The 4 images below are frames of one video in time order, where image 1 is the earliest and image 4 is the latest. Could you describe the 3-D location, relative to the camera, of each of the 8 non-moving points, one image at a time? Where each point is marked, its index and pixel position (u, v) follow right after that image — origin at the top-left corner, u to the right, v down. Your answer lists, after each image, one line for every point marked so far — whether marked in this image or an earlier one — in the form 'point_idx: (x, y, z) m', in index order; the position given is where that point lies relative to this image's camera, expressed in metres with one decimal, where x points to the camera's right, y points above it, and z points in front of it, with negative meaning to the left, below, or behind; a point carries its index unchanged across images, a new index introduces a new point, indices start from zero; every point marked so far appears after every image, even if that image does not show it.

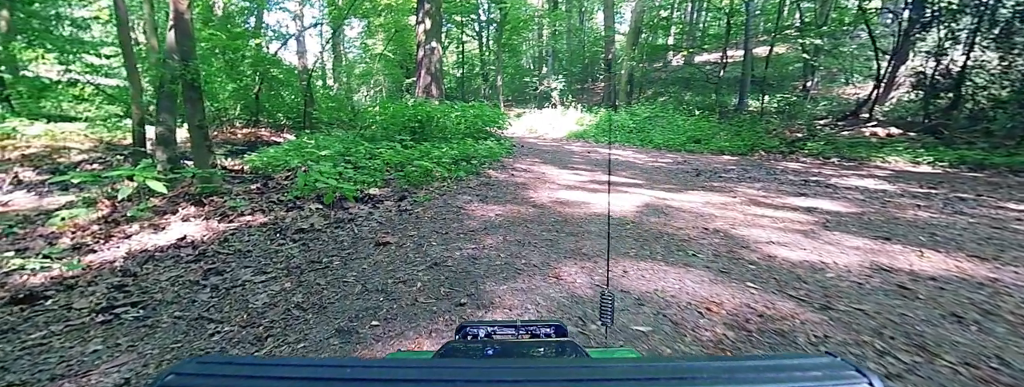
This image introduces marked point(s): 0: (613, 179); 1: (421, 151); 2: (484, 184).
0: (+2.1, +0.3, +7.7) m
1: (-2.0, +0.9, +7.8) m
2: (-0.5, +0.2, +6.1) m
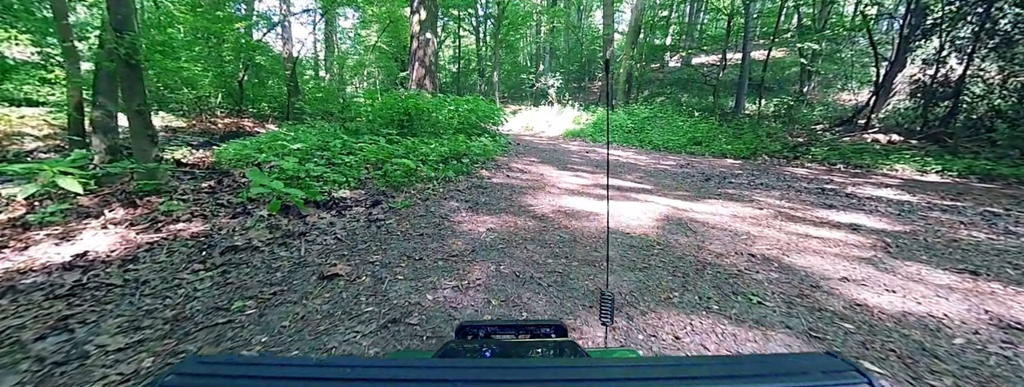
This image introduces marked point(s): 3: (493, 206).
0: (+2.0, +0.2, +7.0) m
1: (-2.0, +0.9, +7.0) m
2: (-0.5, +0.1, +5.3) m
3: (-0.2, -0.2, +4.2) m
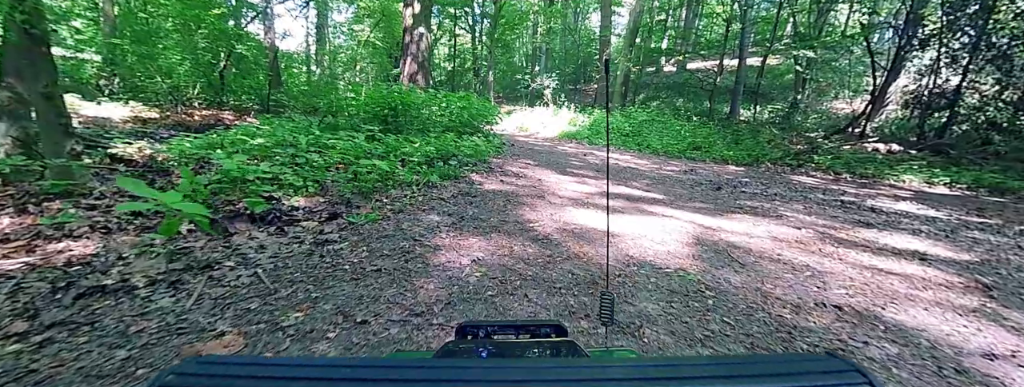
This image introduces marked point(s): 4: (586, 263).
0: (+1.9, 0.0, +6.2) m
1: (-2.1, +0.8, +6.1) m
2: (-0.6, 0.0, +4.5) m
3: (-0.3, -0.3, +3.4) m
4: (+0.5, -0.5, +2.6) m
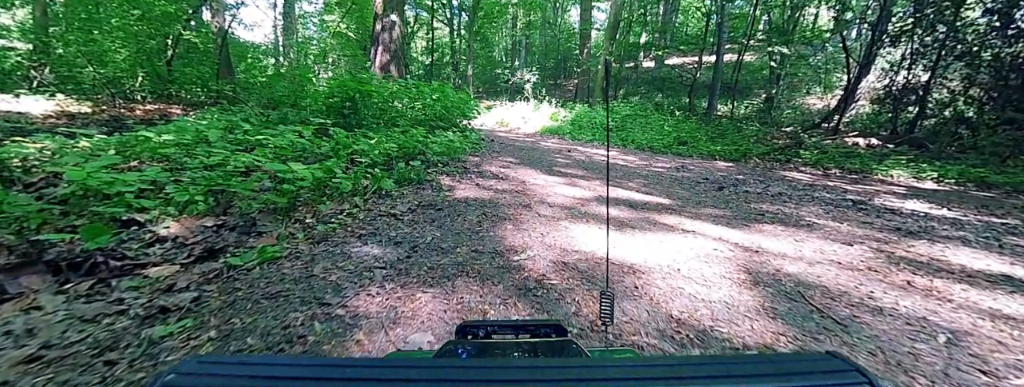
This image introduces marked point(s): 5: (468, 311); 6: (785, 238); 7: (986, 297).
0: (+1.6, 0.0, +5.2) m
1: (-2.4, +0.7, +5.0) m
2: (-0.8, -0.1, +3.4) m
3: (-0.4, -0.4, +2.3) m
4: (+0.4, -0.6, +1.6) m
5: (-0.2, -0.5, +1.8) m
6: (+2.6, -0.4, +3.5) m
7: (+3.1, -0.7, +2.4) m
